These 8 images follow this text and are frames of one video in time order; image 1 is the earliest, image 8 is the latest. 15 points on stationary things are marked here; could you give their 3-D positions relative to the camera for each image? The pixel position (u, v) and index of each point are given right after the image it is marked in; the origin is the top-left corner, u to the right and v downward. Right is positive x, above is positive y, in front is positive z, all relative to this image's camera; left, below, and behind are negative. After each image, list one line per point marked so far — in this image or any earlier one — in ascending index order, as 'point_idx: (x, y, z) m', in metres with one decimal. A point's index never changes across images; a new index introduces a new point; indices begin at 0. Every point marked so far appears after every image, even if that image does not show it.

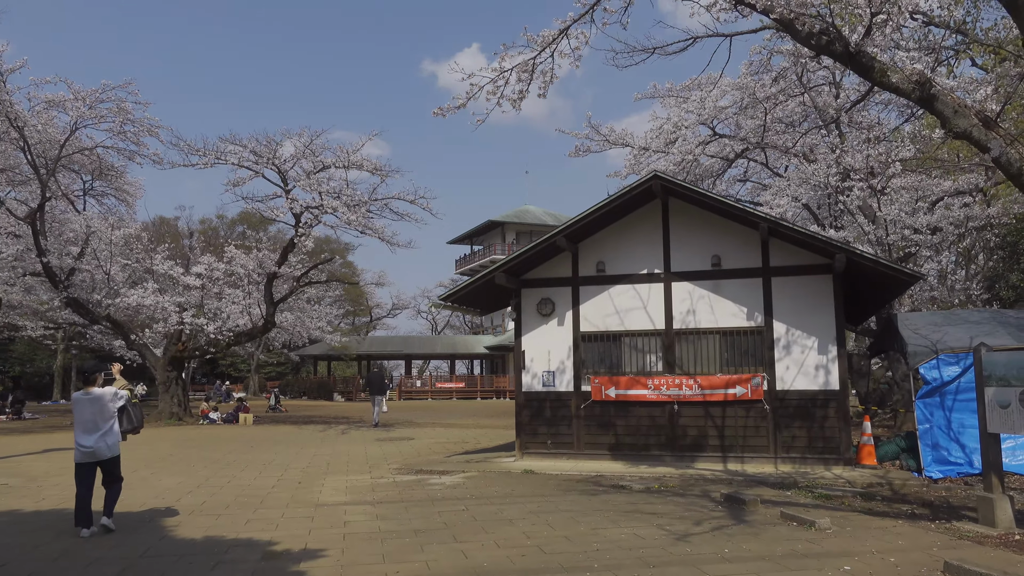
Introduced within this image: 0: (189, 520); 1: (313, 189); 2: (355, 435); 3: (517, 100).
0: (-2.8, -2.0, +6.9) m
1: (-4.2, +2.1, +16.9) m
2: (-3.2, -3.0, +16.7) m
3: (0.0, +2.1, +8.9) m
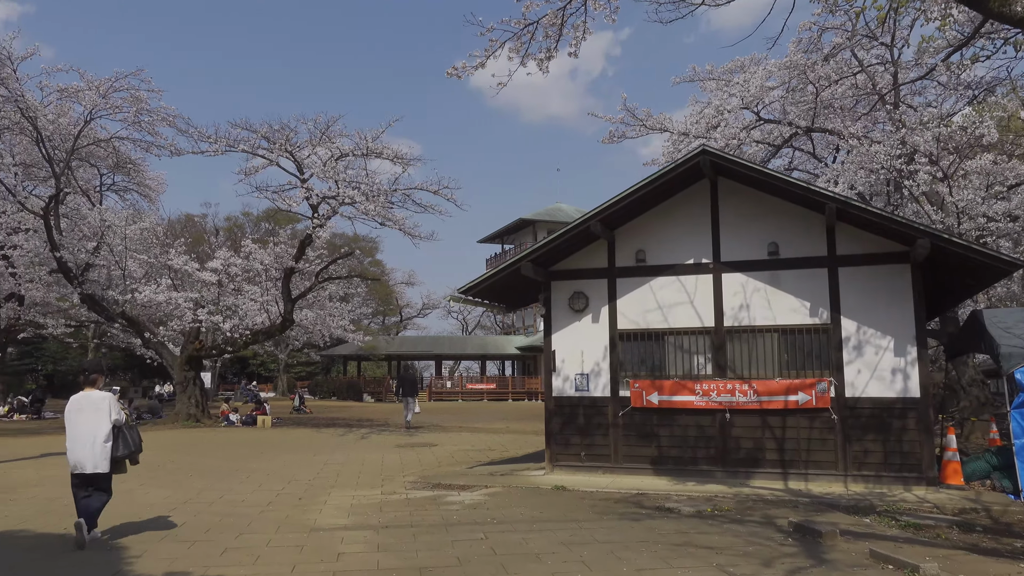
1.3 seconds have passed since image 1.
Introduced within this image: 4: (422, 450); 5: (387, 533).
0: (-2.6, -1.9, +5.9) m
1: (-3.6, +2.2, +15.9) m
2: (-2.6, -3.0, +15.7) m
3: (+0.3, +2.2, +7.8) m
4: (-1.5, -2.8, +13.7) m
5: (-1.0, -1.9, +6.4) m
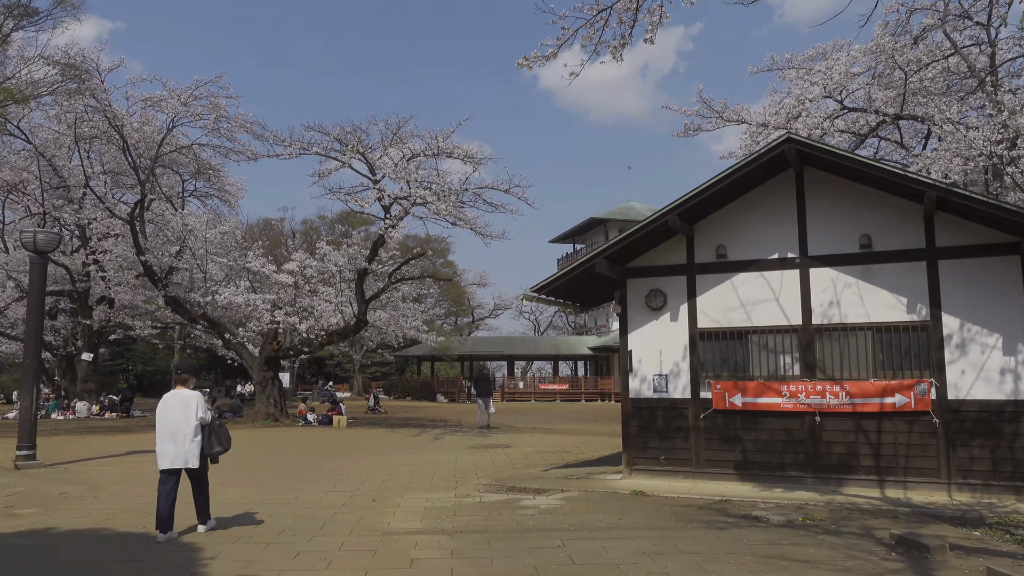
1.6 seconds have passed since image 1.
0: (-2.0, -1.9, +5.8) m
1: (-2.2, +2.2, +15.9) m
2: (-1.2, -3.0, +15.6) m
3: (+1.0, +2.2, +7.5) m
4: (-0.3, -2.7, +13.6) m
5: (-0.4, -1.9, +6.2) m
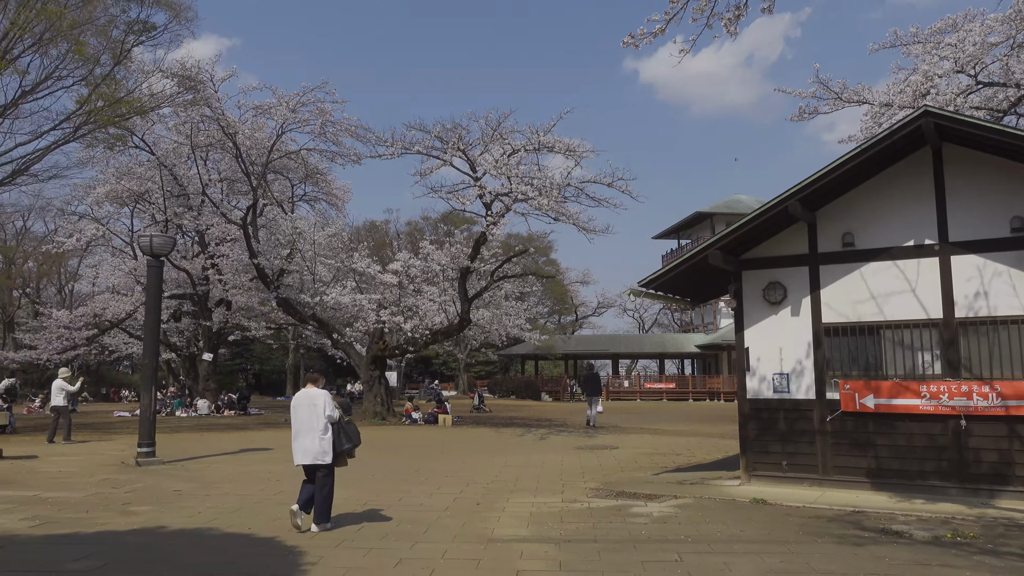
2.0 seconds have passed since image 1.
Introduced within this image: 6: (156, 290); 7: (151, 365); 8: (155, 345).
0: (-1.3, -1.9, +5.7) m
1: (-0.2, +2.2, +15.7) m
2: (+0.8, -2.9, +15.3) m
3: (+1.9, +2.3, +6.9) m
4: (+1.5, -2.7, +13.1) m
5: (+0.4, -1.9, +5.8) m
6: (-5.0, 0.0, +11.2) m
7: (-4.9, -1.0, +11.0) m
8: (-4.9, -0.8, +11.1) m
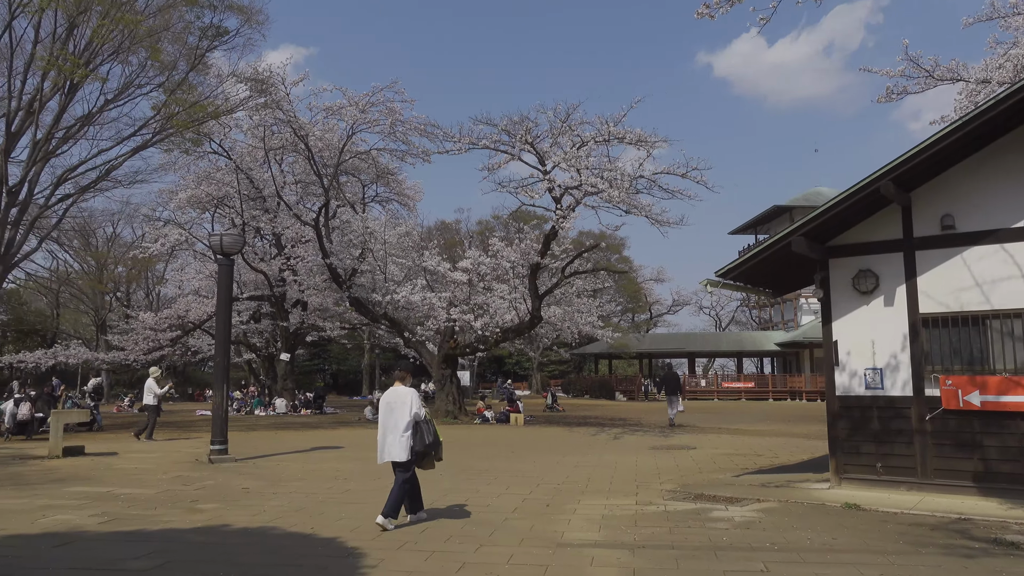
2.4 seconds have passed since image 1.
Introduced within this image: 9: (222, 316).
0: (-0.8, -1.8, +5.4) m
1: (+1.1, +2.3, +15.3) m
2: (+2.2, -2.8, +14.8) m
3: (+2.4, +2.4, +6.4) m
4: (+2.6, -2.6, +12.6) m
5: (+0.9, -1.8, +5.4) m
6: (-4.0, 0.0, +11.3) m
7: (-4.0, -1.0, +11.1) m
8: (-3.9, -0.8, +11.2) m
9: (-4.0, -0.4, +11.2) m
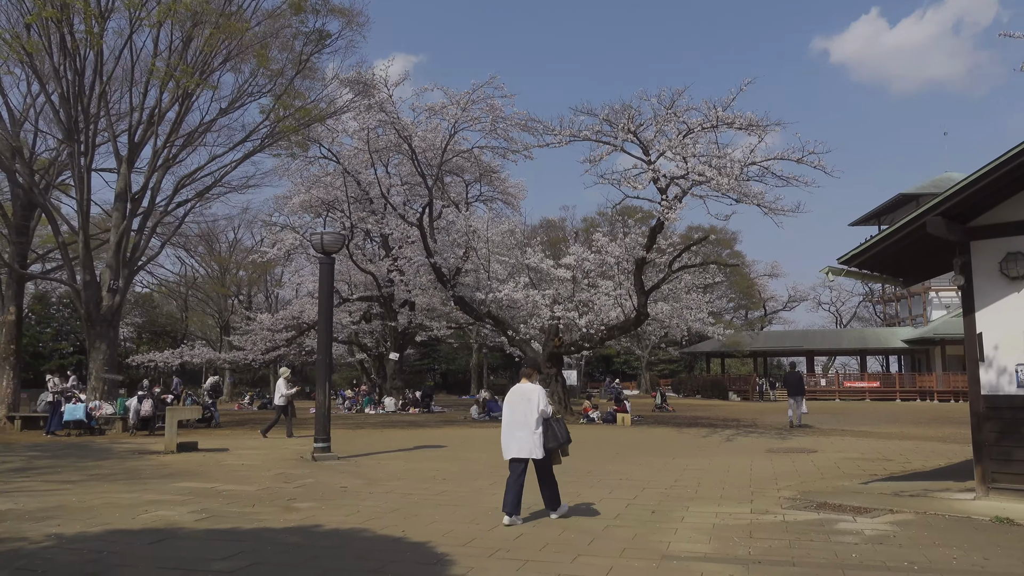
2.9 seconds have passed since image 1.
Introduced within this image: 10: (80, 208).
0: (-0.2, -1.7, +5.1) m
1: (+3.0, +2.4, +14.6) m
2: (+4.0, -2.7, +14.0) m
3: (+3.1, +2.5, +5.6) m
4: (+4.2, -2.5, +11.7) m
5: (+1.5, -1.7, +4.9) m
6: (-2.6, 0.0, +11.3) m
7: (-2.6, -1.0, +11.1) m
8: (-2.6, -0.7, +11.2) m
9: (-2.6, -0.4, +11.2) m
10: (-9.2, +1.7, +17.2) m
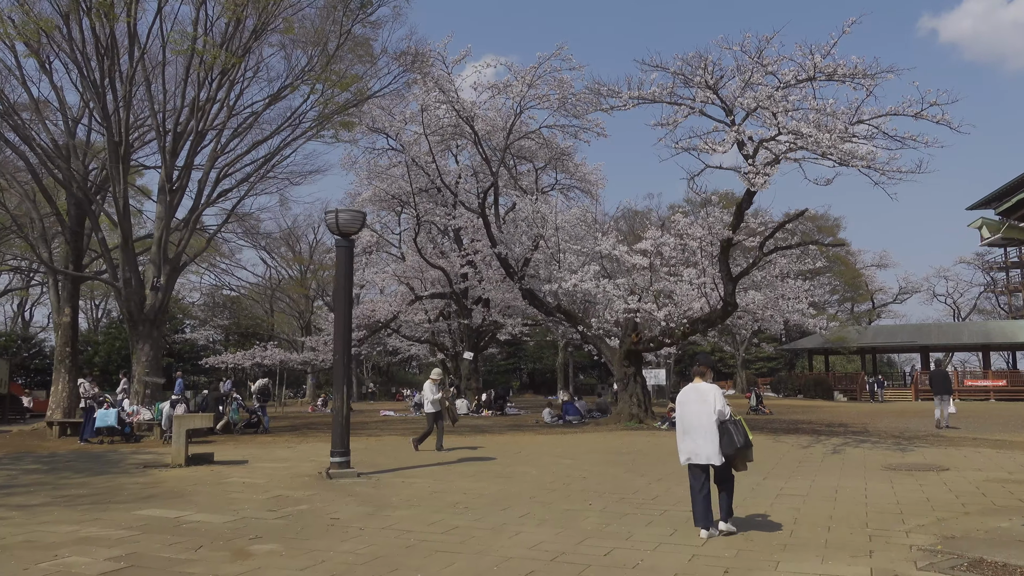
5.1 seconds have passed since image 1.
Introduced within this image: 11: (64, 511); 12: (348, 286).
0: (-0.3, -1.6, +3.2) m
1: (+3.9, +2.6, +12.3) m
2: (+4.9, -2.4, +11.6) m
3: (+2.9, +2.7, +3.4) m
4: (+4.8, -2.2, +9.3) m
5: (+1.3, -1.5, +2.8) m
6: (-2.0, +0.2, +9.7) m
7: (-2.0, -0.9, +9.5) m
8: (-2.0, -0.6, +9.5) m
9: (-2.0, -0.2, +9.6) m
10: (-8.0, +1.7, +16.3) m
11: (-3.9, -2.0, +7.1) m
12: (-2.0, 0.0, +9.6) m
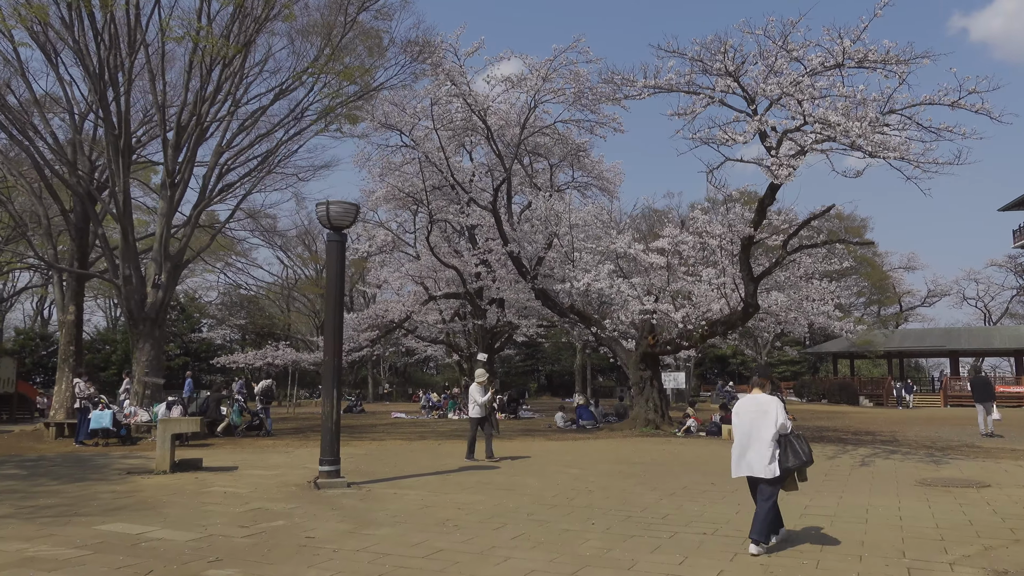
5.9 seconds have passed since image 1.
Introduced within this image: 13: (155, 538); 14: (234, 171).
0: (-0.4, -1.5, +2.6) m
1: (+4.0, +2.6, +11.6) m
2: (+5.0, -2.4, +10.8) m
3: (+2.8, +2.8, +2.7) m
4: (+4.8, -2.2, +8.5) m
5: (+1.2, -1.5, +2.1) m
6: (-2.0, +0.2, +9.1) m
7: (-2.0, -0.8, +8.9) m
8: (-1.9, -0.5, +8.9) m
9: (-2.0, -0.2, +9.0) m
10: (-7.7, +1.8, +15.9) m
11: (-4.0, -1.9, +6.6) m
12: (-1.9, 0.0, +9.0) m
13: (-2.7, -1.9, +6.1) m
14: (-6.1, +2.5, +17.7) m
